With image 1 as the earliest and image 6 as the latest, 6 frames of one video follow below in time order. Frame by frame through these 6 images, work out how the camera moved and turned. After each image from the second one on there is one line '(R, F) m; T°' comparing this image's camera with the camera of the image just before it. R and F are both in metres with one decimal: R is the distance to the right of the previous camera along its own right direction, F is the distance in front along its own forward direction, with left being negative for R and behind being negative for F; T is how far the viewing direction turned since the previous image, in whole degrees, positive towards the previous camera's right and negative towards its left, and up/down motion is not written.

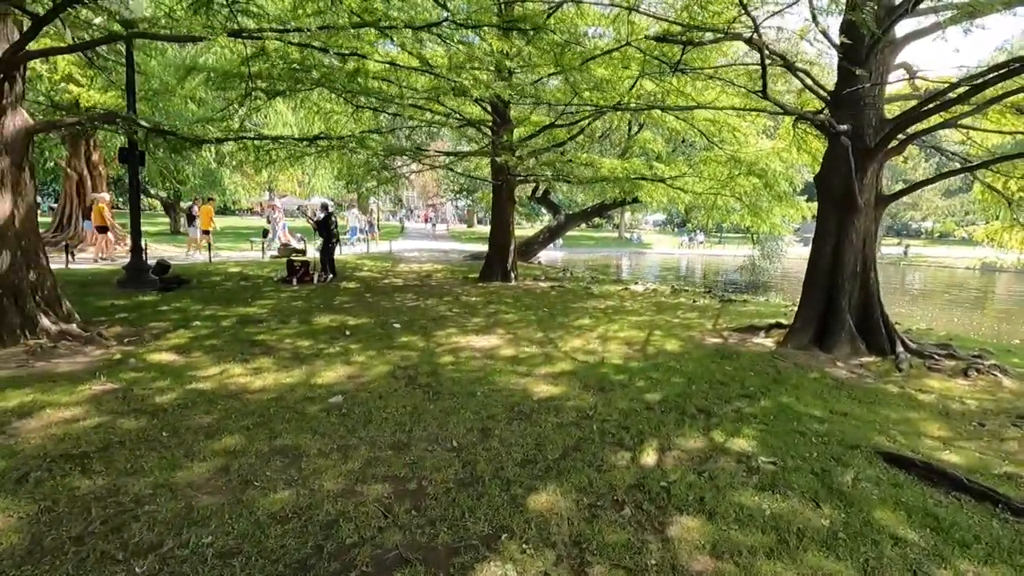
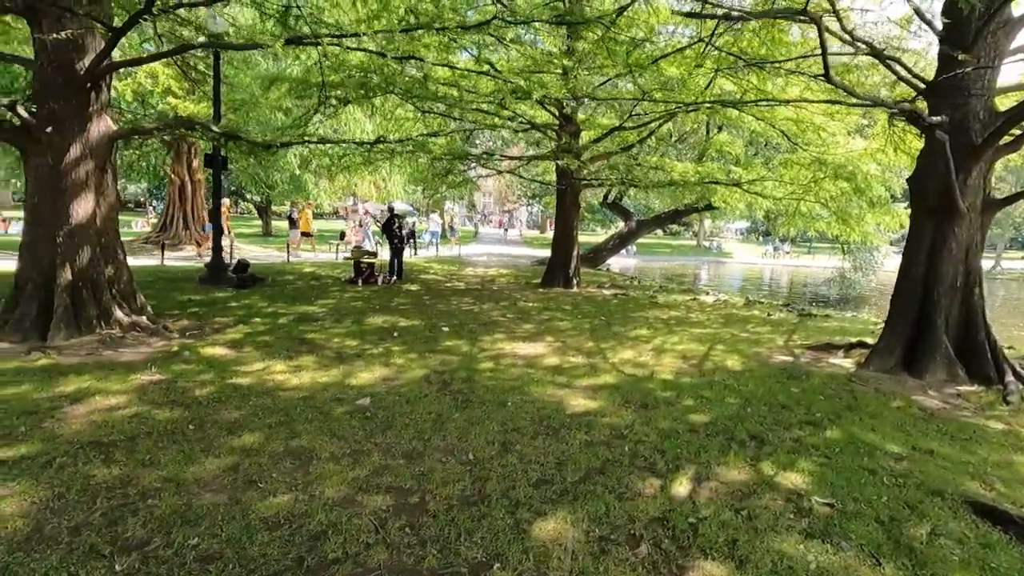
(+0.4, +0.3) m; -8°
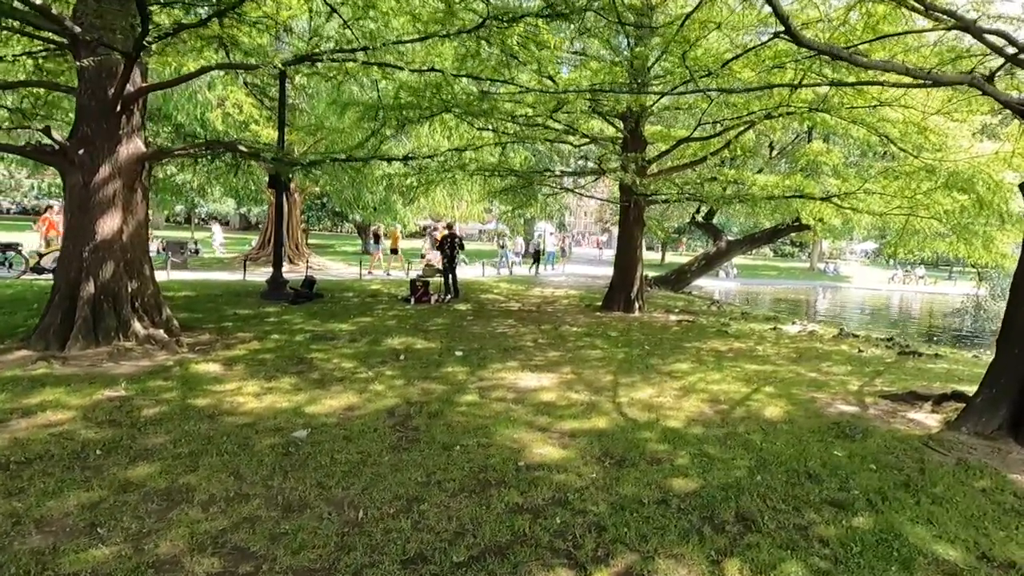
(+1.2, +0.8) m; -11°
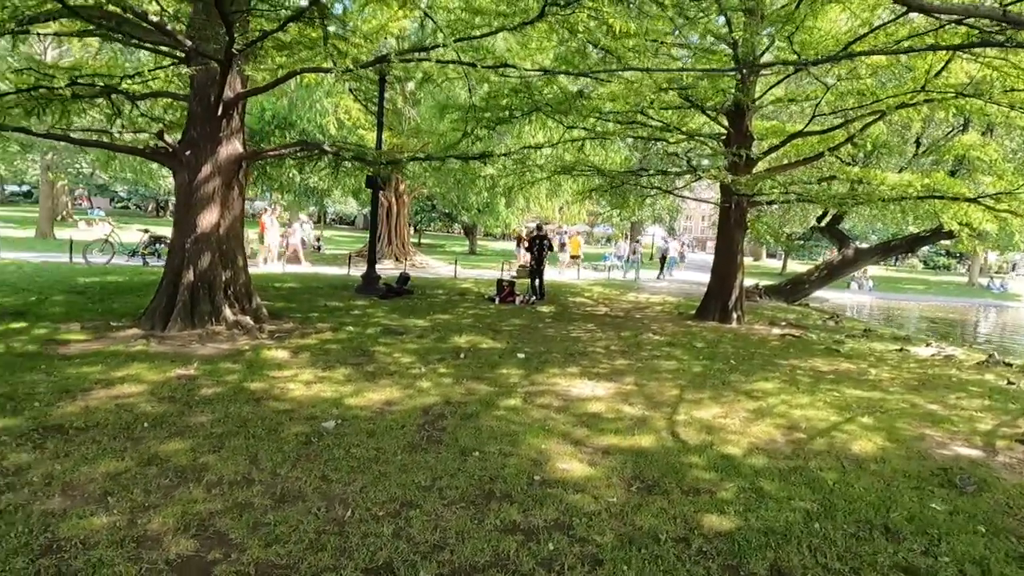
(+0.6, +0.3) m; -12°
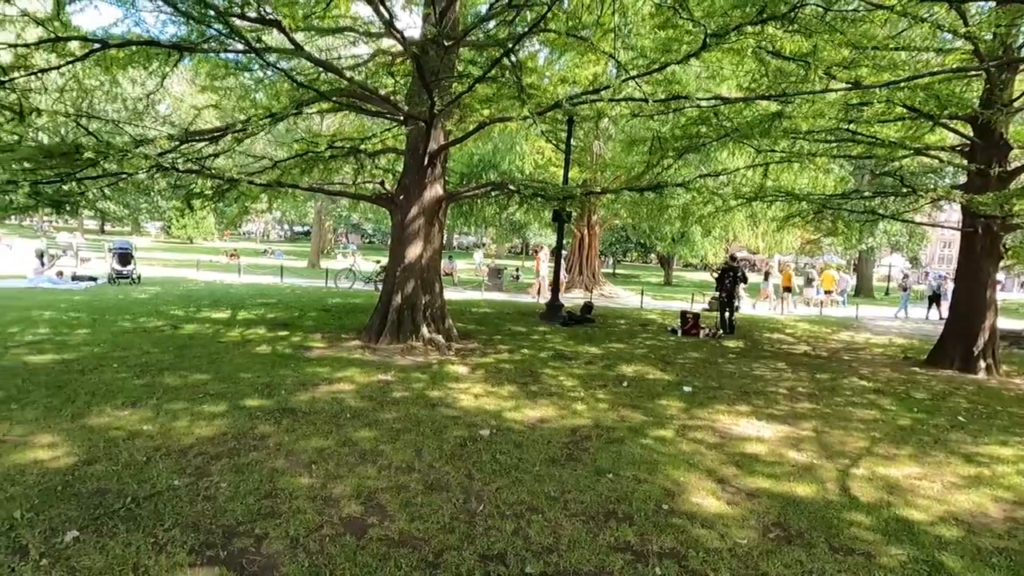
(+0.5, -0.2) m; -21°
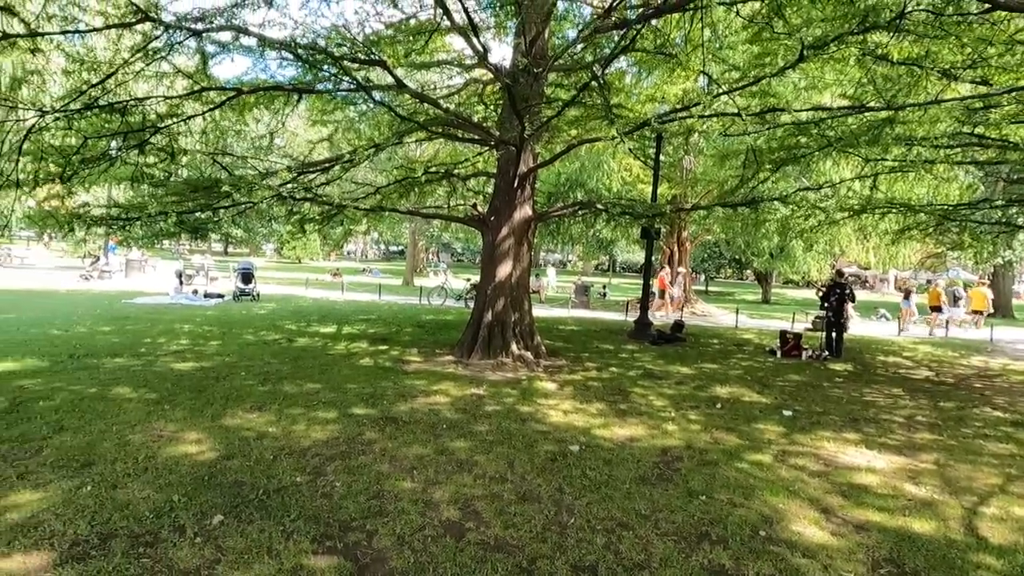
(0.0, -0.2) m; -9°
